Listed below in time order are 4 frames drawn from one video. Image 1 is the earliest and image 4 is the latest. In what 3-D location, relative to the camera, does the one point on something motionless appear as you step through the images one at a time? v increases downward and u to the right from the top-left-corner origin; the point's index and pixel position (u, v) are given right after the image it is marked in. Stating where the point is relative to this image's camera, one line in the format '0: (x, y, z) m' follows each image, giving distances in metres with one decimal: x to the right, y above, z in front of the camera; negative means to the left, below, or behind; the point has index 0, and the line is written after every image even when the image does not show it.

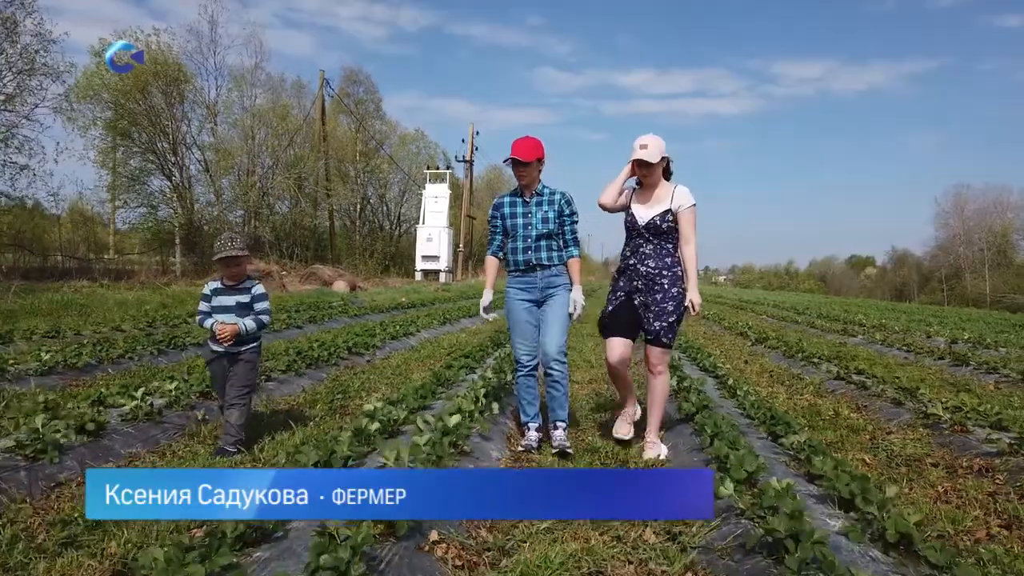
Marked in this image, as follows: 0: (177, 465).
0: (-2.2, -1.1, +4.3) m
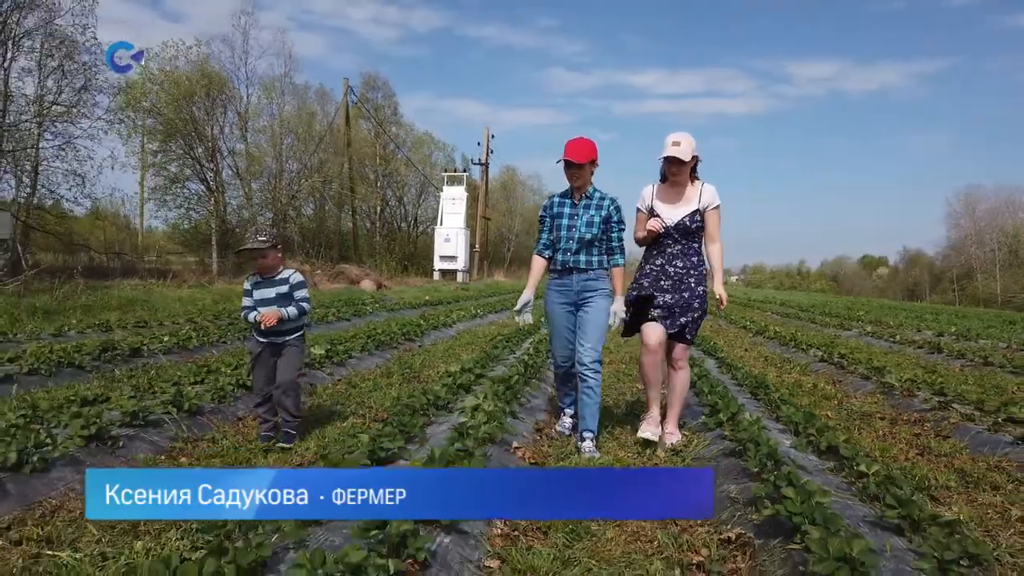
0: (-1.8, -1.1, +5.8) m
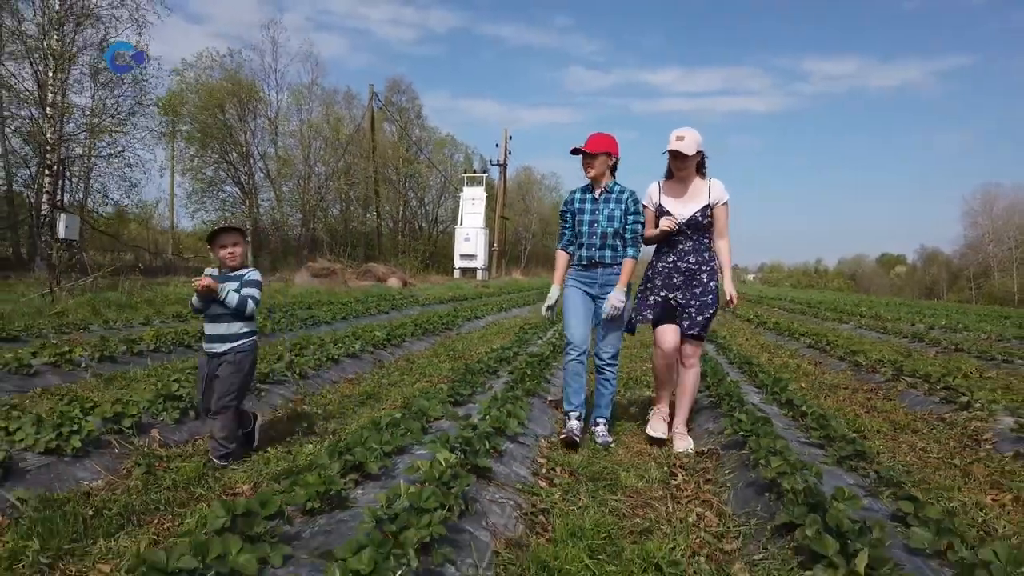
0: (-1.4, -1.0, +7.4) m
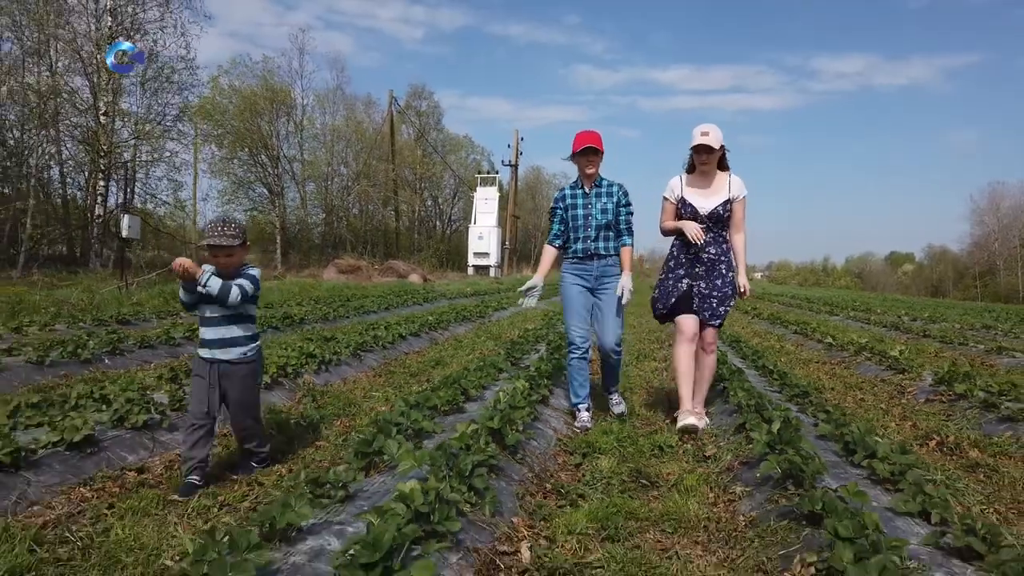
0: (-1.0, -0.9, +9.1) m
